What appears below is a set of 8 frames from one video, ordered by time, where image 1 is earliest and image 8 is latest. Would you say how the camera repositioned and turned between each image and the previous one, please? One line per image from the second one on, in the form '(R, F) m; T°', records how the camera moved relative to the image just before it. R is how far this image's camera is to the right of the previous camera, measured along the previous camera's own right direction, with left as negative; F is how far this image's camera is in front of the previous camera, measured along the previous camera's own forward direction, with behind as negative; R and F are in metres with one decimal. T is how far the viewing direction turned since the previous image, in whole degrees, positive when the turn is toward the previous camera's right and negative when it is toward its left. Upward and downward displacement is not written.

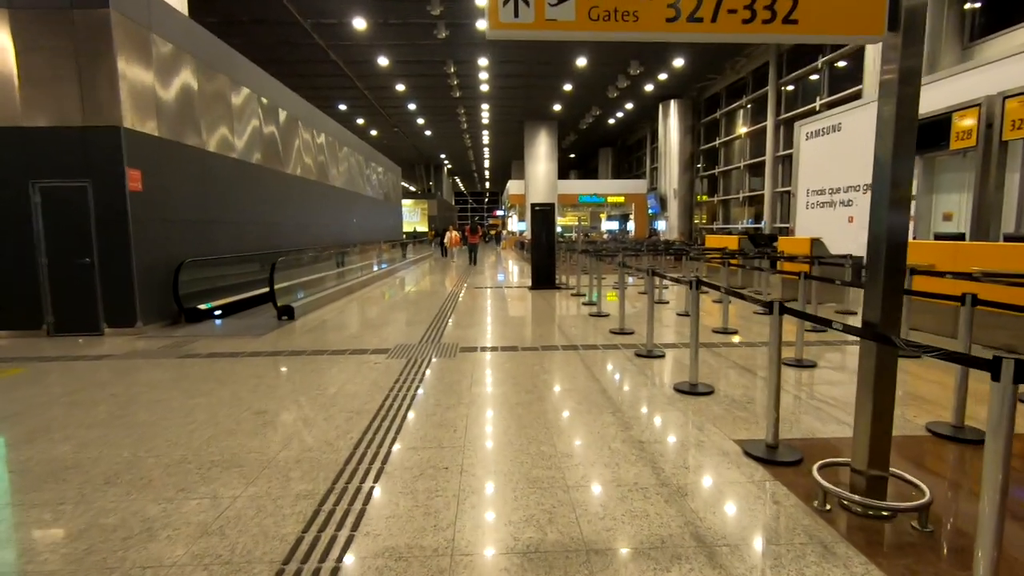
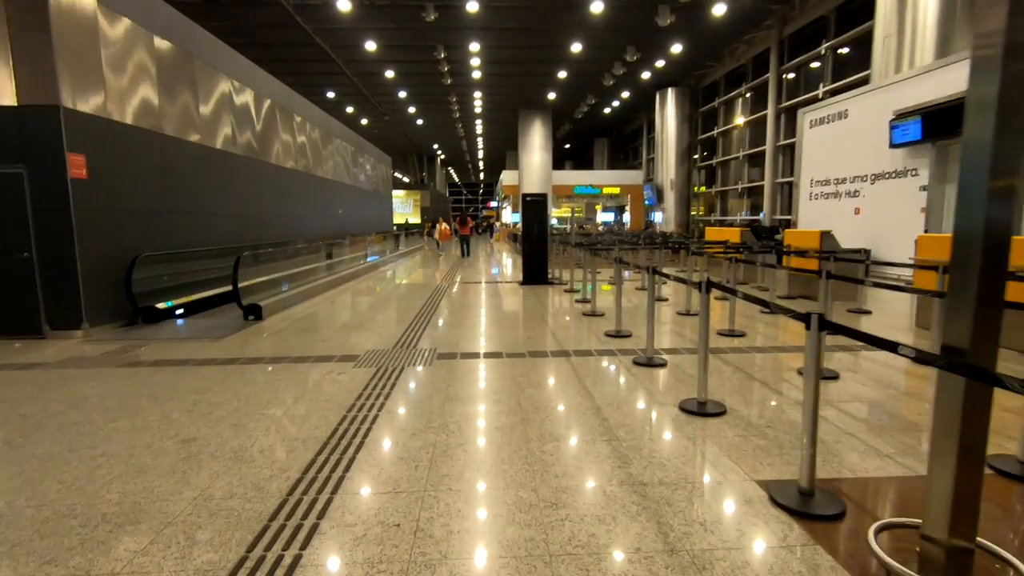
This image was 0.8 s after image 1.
(+0.1, +0.6) m; 0°
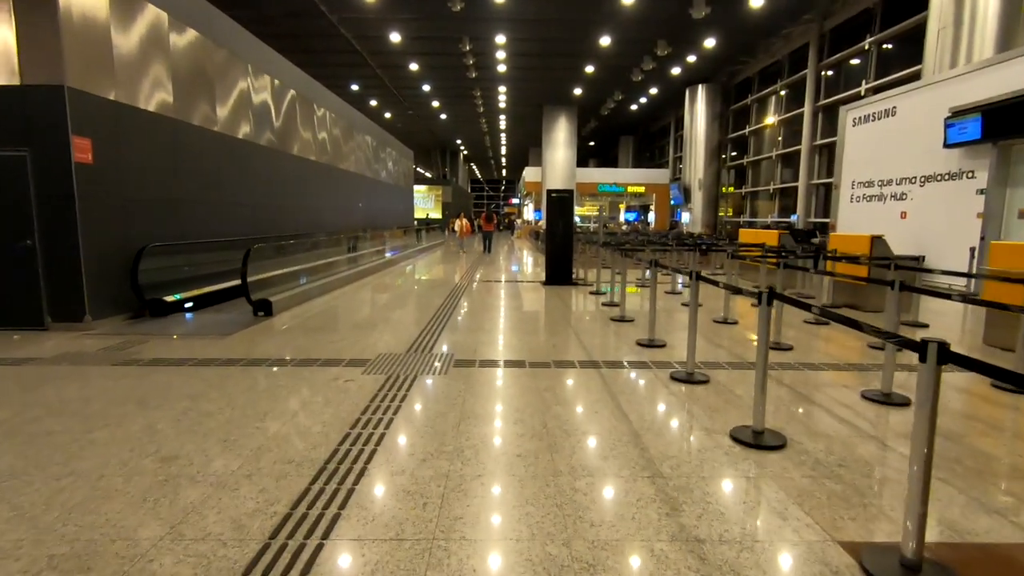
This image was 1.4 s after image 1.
(0.0, +0.4) m; -2°
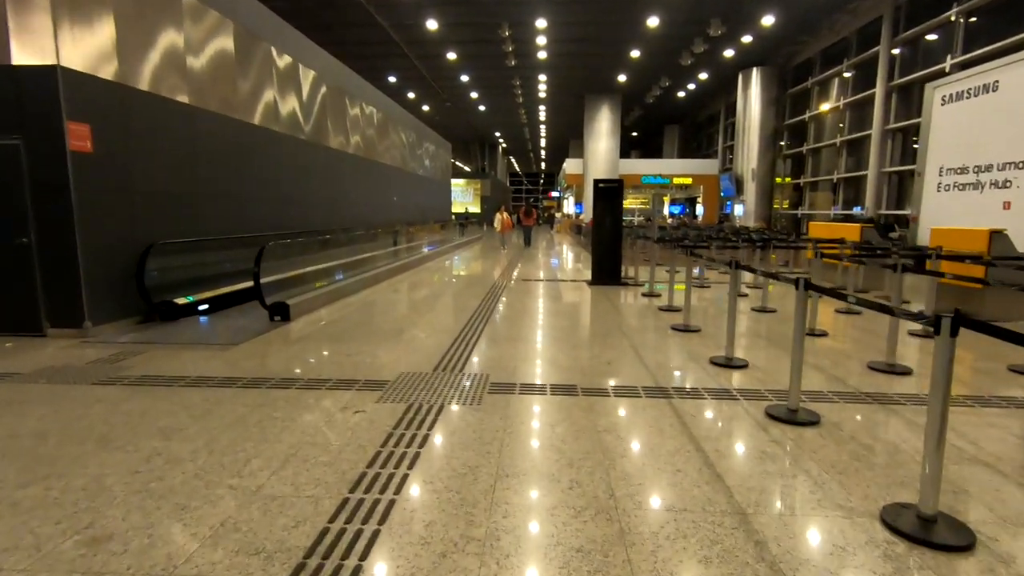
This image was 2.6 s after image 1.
(-0.1, +0.8) m; -4°
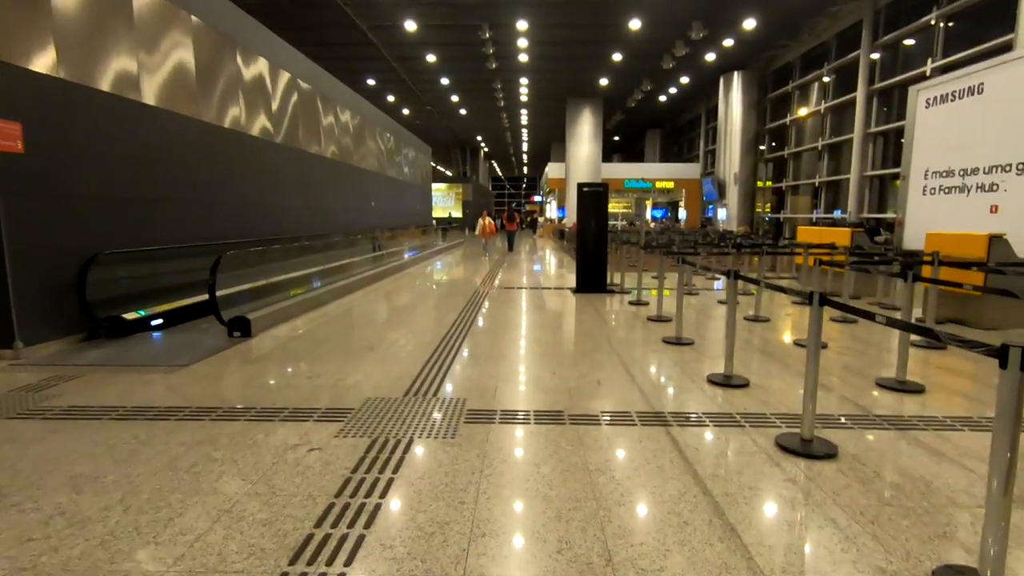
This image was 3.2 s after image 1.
(0.0, +0.4) m; +2°
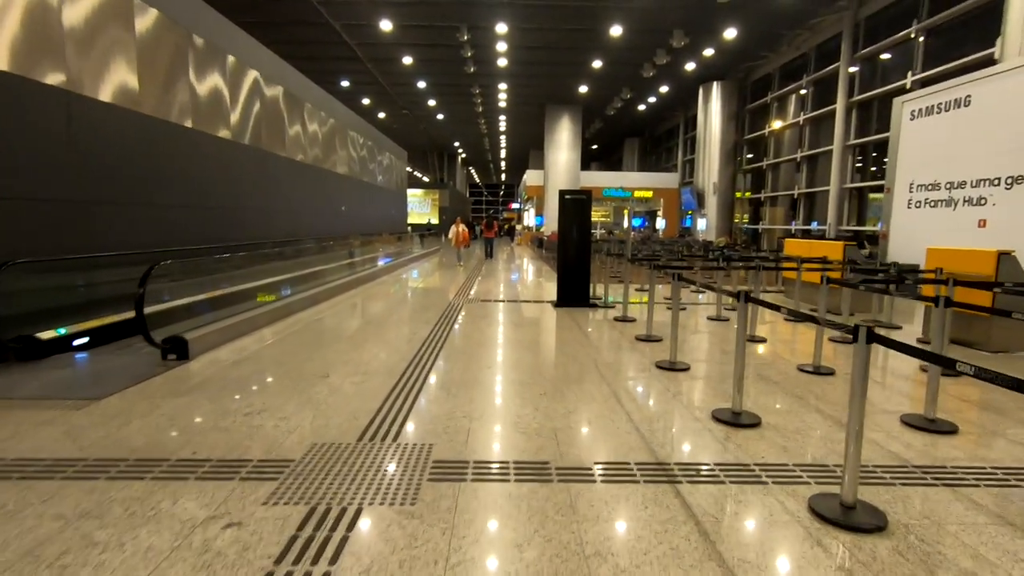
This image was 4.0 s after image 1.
(0.0, +0.5) m; +2°
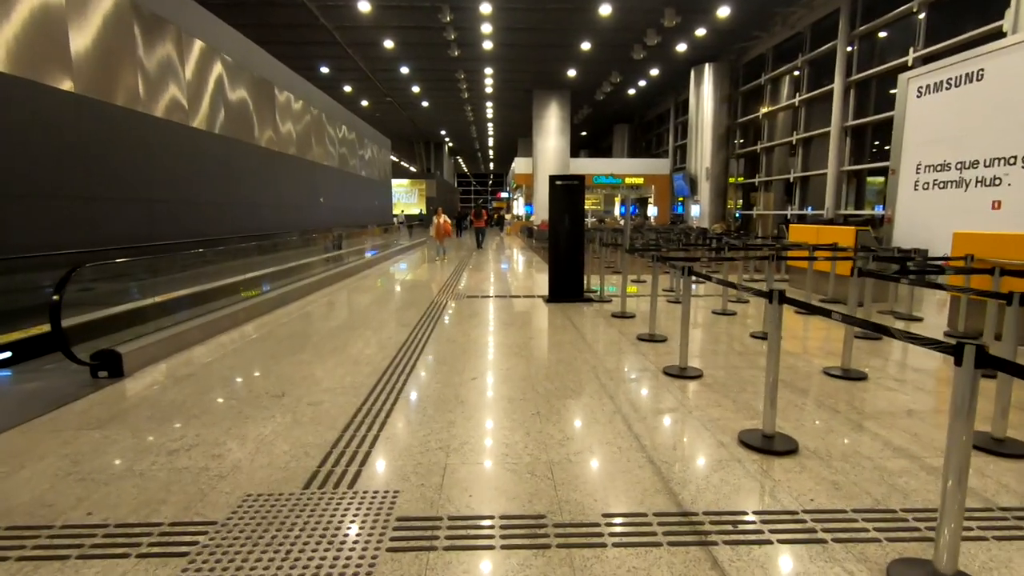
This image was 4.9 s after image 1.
(0.0, +0.6) m; +1°
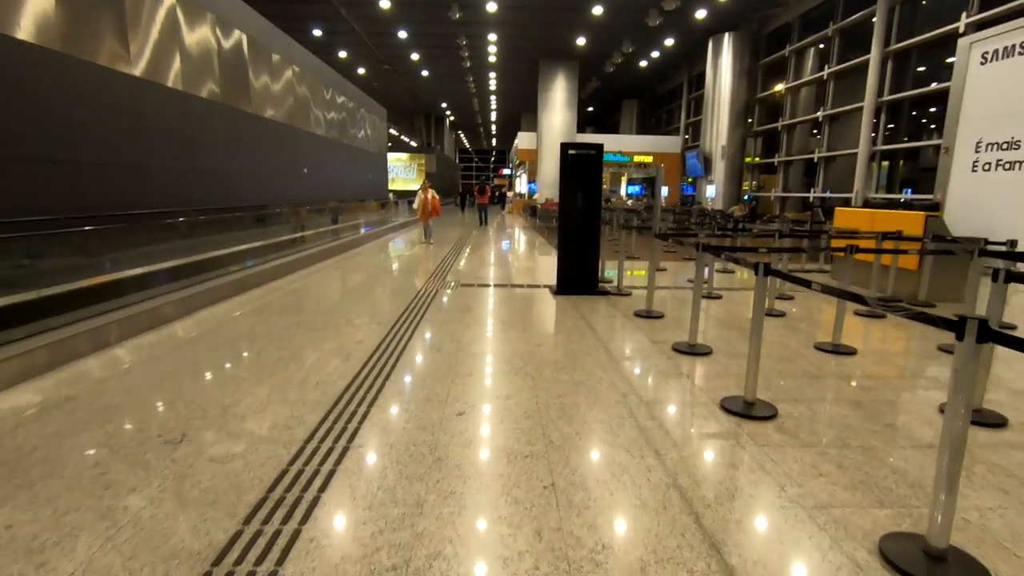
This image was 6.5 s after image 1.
(0.0, +1.1) m; 0°
